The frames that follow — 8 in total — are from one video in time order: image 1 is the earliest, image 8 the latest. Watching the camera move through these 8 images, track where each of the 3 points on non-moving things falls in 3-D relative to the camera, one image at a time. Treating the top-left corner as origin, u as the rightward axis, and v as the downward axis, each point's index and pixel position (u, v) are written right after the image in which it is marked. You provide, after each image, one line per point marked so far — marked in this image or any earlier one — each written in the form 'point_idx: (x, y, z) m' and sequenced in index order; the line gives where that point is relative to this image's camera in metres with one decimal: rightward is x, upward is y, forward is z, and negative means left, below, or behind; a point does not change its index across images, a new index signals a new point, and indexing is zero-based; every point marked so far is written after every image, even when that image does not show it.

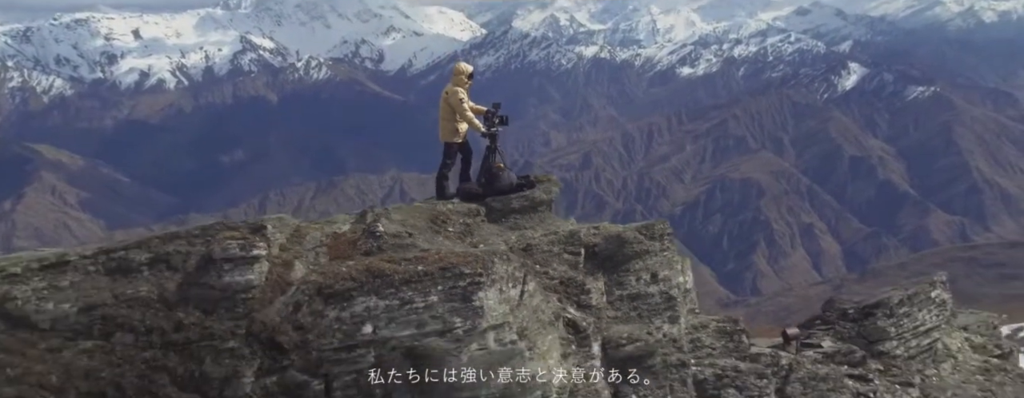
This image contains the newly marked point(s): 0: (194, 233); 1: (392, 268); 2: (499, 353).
0: (-6.6, -0.7, +20.4) m
1: (-2.9, -1.7, +20.0) m
2: (-0.3, -3.3, +19.5) m
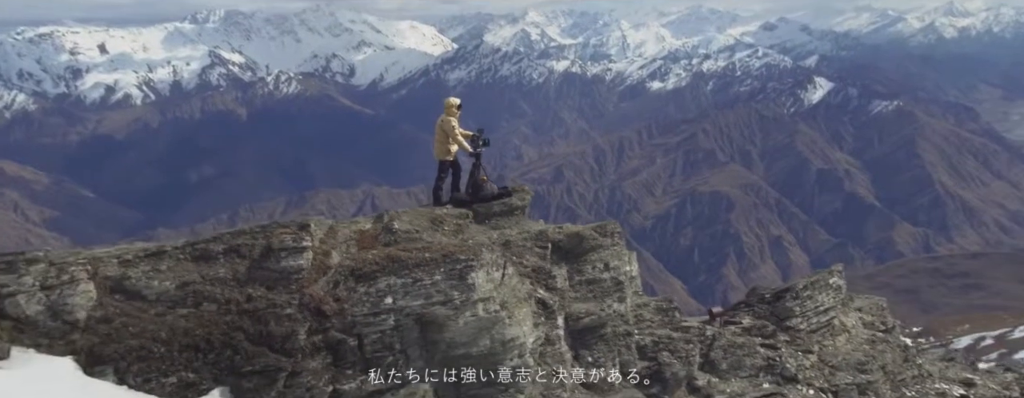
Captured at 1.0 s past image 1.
0: (-7.1, -0.9, +26.9) m
1: (-3.4, -1.9, +26.6) m
2: (-0.8, -3.4, +26.2) m
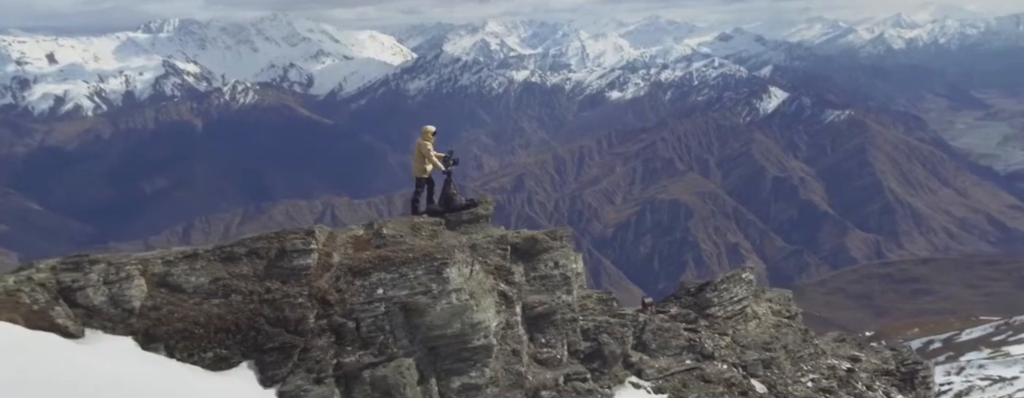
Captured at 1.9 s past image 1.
0: (-8.3, -1.3, +33.1) m
1: (-4.5, -2.2, +33.0) m
2: (-1.9, -3.8, +32.6) m
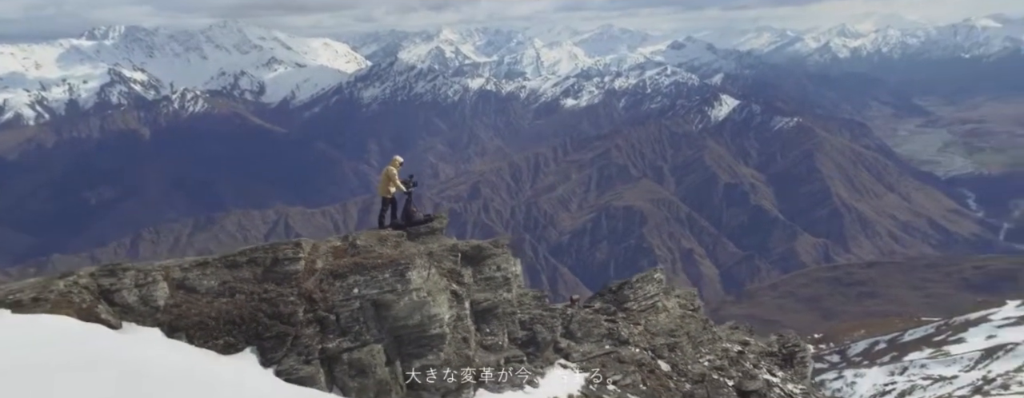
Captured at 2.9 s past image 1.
0: (-10.4, -2.0, +40.9) m
1: (-6.7, -3.0, +41.0) m
2: (-4.1, -4.5, +40.7) m
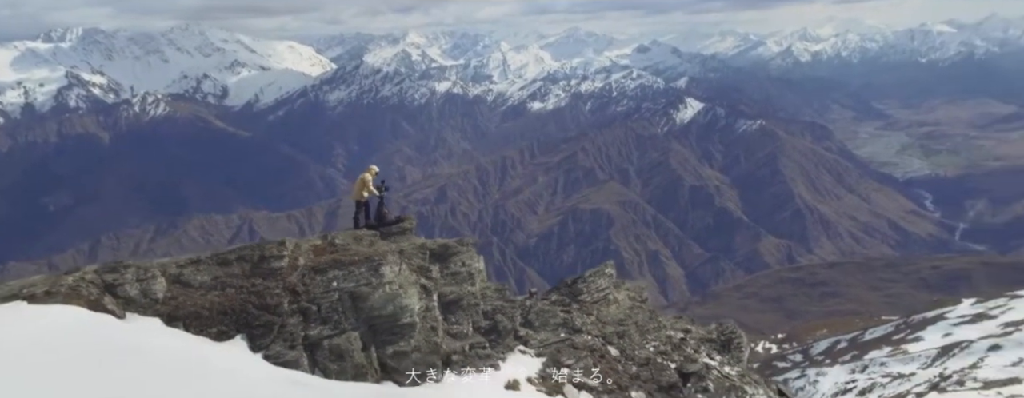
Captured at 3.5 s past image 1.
0: (-12.2, -2.2, +45.4) m
1: (-8.5, -3.1, +45.5) m
2: (-5.8, -4.7, +45.3) m
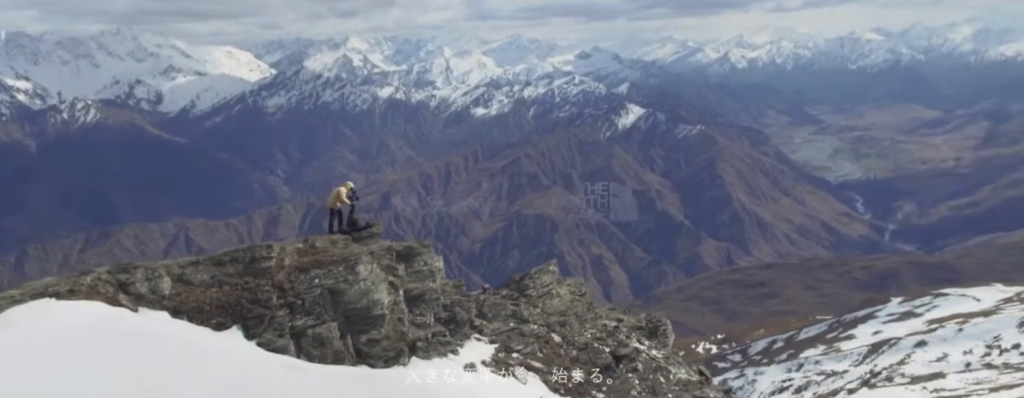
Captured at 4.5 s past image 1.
0: (-14.6, -2.7, +52.2) m
1: (-10.9, -3.6, +52.6) m
2: (-8.2, -5.1, +52.5) m
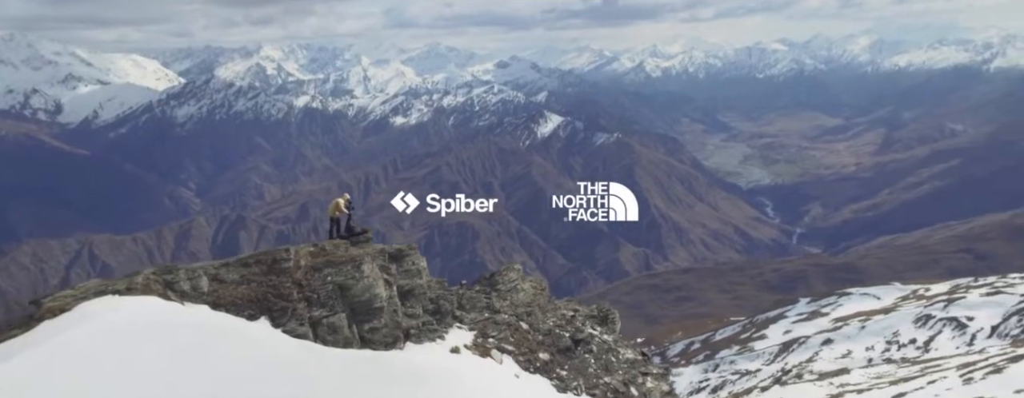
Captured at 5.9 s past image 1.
0: (-15.8, -3.4, +61.2) m
1: (-12.1, -4.3, +61.9) m
2: (-9.4, -5.7, +62.1) m
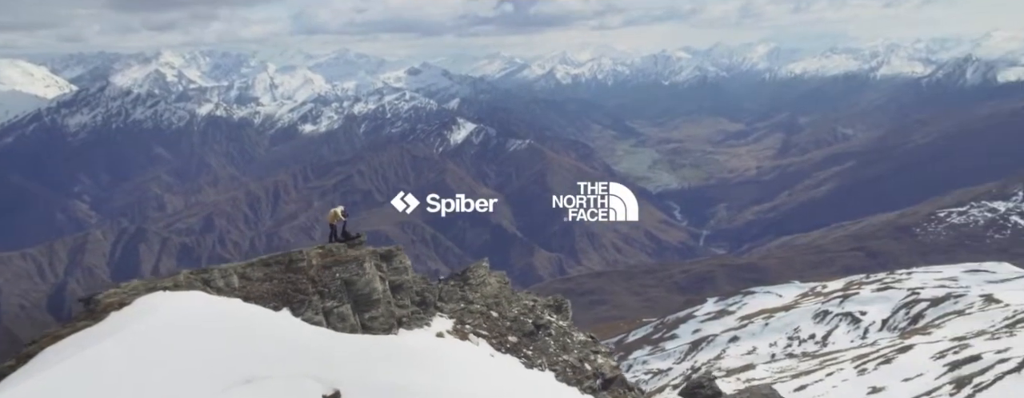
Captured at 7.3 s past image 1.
0: (-17.4, -4.1, +72.0) m
1: (-13.8, -5.0, +73.0) m
2: (-11.1, -6.4, +73.4) m
